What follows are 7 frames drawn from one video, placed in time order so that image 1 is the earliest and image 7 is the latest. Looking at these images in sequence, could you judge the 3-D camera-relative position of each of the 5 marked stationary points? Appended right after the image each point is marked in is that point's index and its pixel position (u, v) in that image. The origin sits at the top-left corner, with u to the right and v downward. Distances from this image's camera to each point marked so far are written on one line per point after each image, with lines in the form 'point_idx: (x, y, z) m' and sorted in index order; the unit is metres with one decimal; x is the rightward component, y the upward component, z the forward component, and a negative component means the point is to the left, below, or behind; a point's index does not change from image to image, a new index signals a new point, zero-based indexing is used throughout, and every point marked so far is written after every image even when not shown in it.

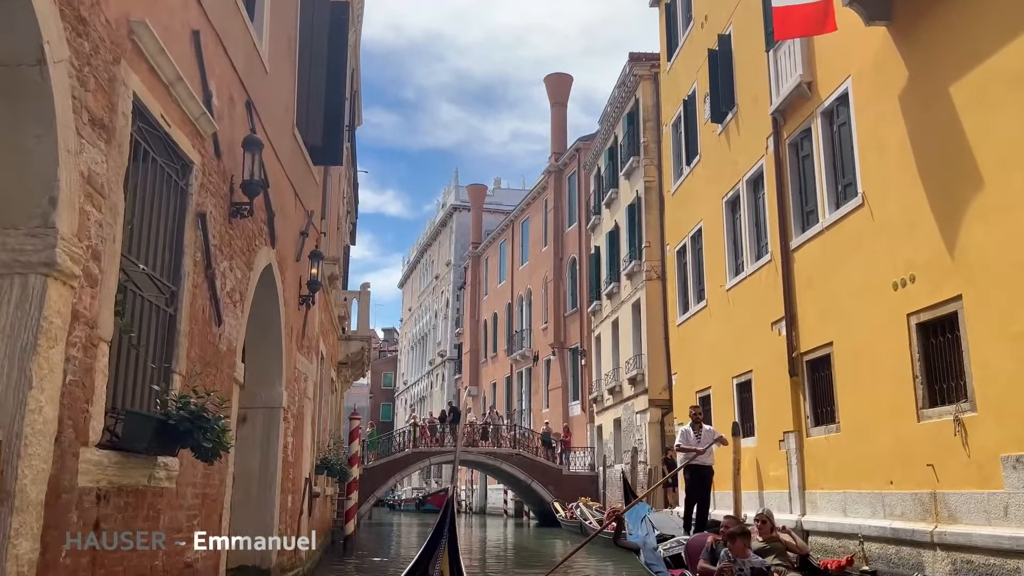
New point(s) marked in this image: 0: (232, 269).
0: (-1.7, +0.1, +5.1) m
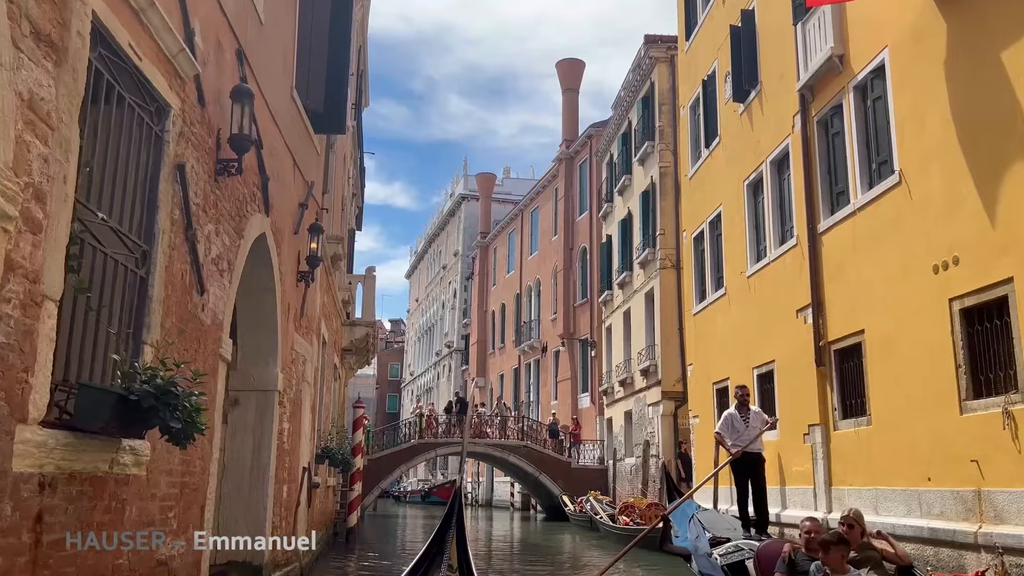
0: (-1.6, +0.3, +4.6) m
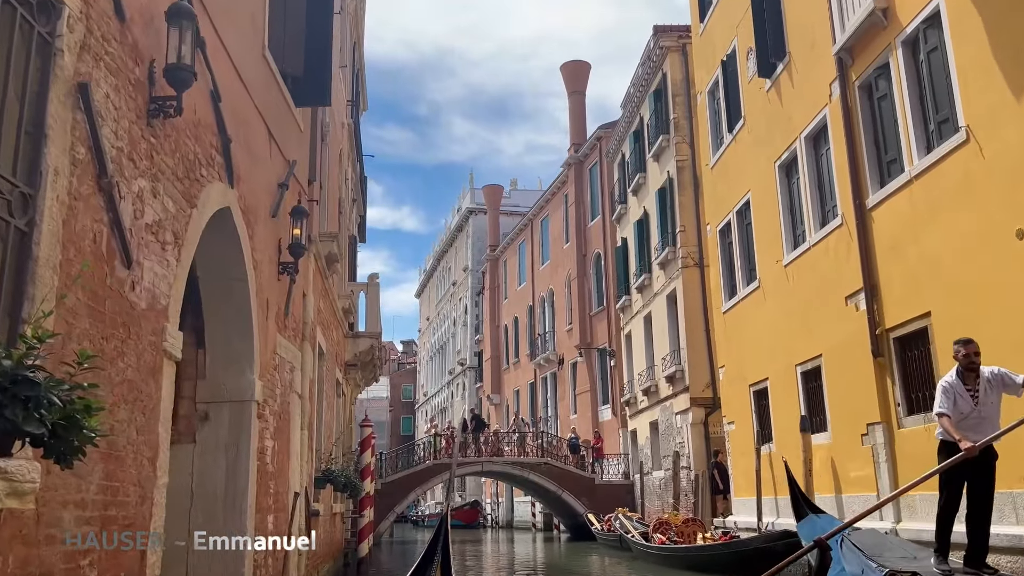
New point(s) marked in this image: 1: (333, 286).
0: (-1.5, +0.4, +3.6) m
1: (-2.2, 0.0, +10.3) m
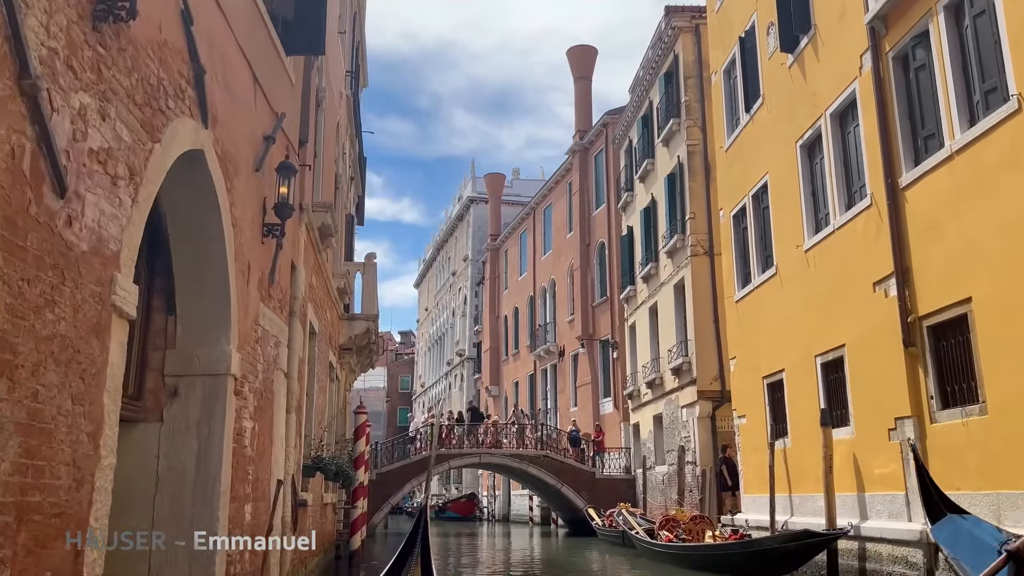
0: (-1.4, +0.6, +3.0) m
1: (-2.1, +0.3, +9.7) m
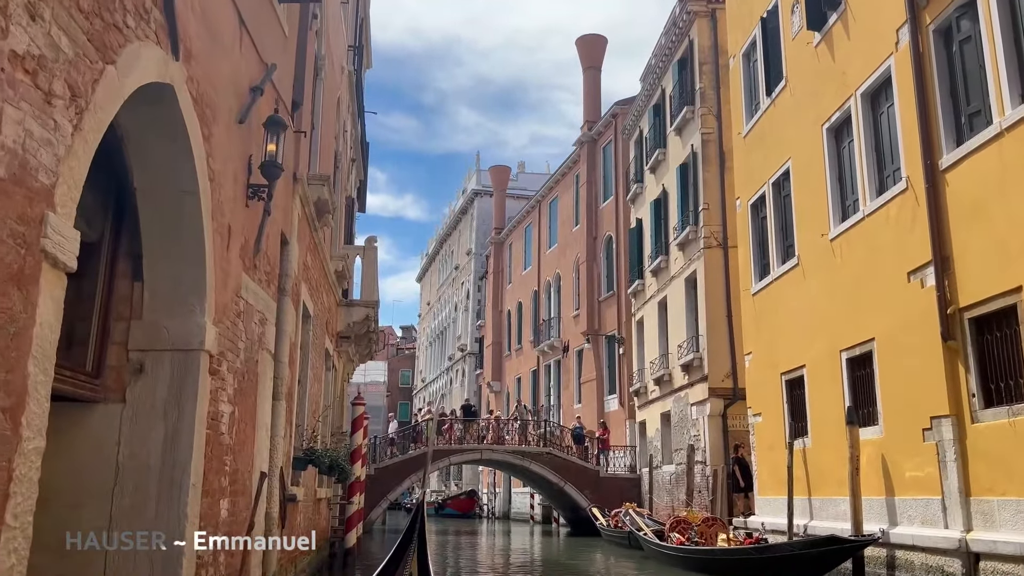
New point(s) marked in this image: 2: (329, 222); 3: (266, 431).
0: (-1.4, +0.8, +2.4) m
1: (-2.0, +0.5, +9.1) m
2: (-1.9, +0.7, +8.9) m
3: (-1.7, -1.0, +5.9) m
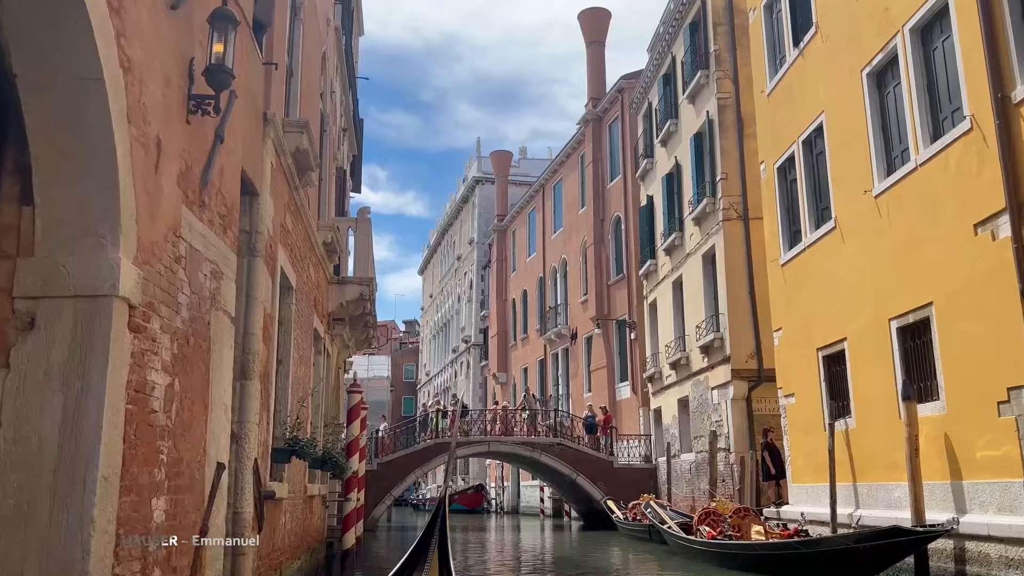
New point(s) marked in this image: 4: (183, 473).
0: (-1.3, +1.0, +1.4) m
1: (-1.9, +0.8, +8.1) m
2: (-1.9, +1.0, +7.9) m
3: (-1.6, -0.7, +4.9) m
4: (-1.6, -0.9, +4.2) m
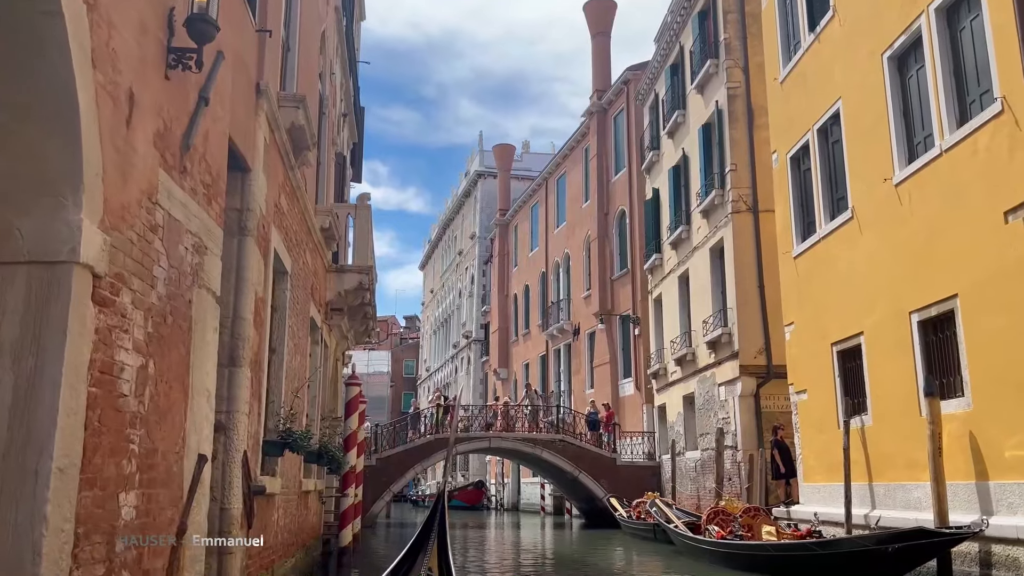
0: (-1.2, +1.1, +1.0) m
1: (-1.9, +0.9, +7.7) m
2: (-1.8, +1.1, +7.5) m
3: (-1.6, -0.6, +4.5) m
4: (-1.5, -0.8, +3.9) m
